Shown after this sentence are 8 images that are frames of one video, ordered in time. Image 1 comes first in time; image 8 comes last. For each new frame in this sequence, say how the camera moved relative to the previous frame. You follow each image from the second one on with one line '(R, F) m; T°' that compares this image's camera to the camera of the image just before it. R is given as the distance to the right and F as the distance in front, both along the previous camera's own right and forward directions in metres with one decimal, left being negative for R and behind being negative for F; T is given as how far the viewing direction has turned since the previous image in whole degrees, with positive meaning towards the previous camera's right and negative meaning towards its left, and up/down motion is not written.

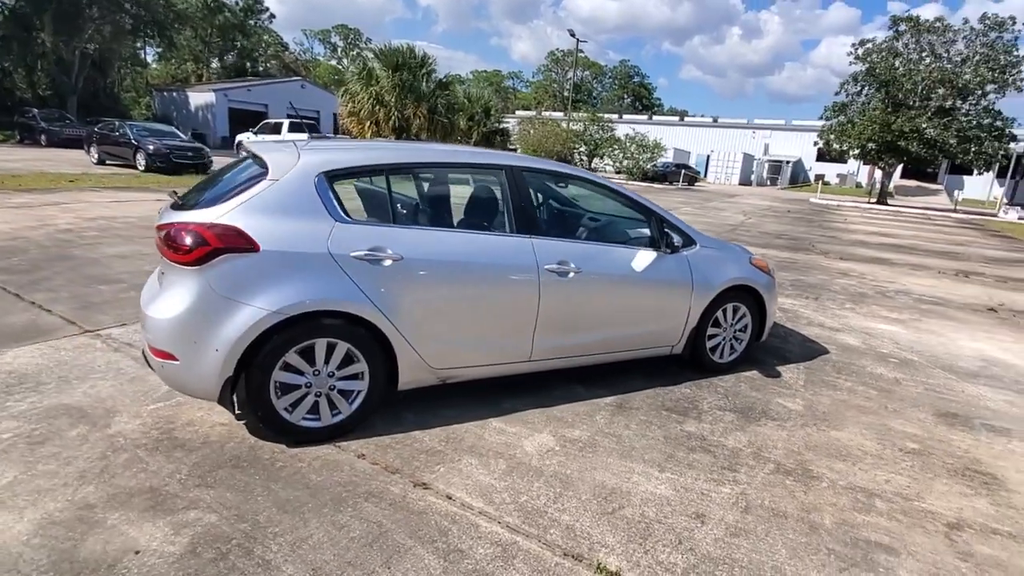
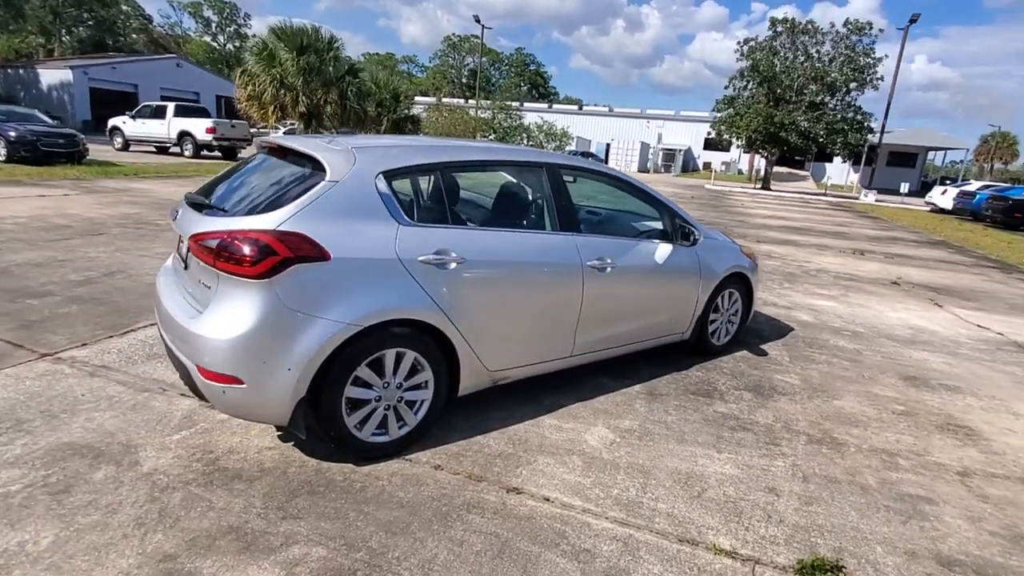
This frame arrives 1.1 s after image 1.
(-1.0, +0.1) m; +10°
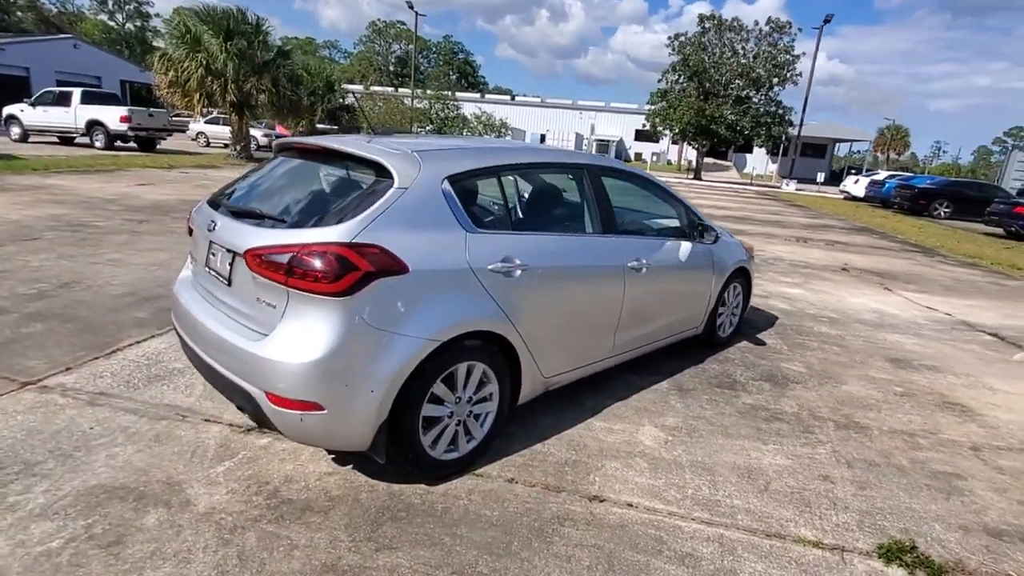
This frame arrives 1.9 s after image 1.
(-0.7, +0.1) m; +7°
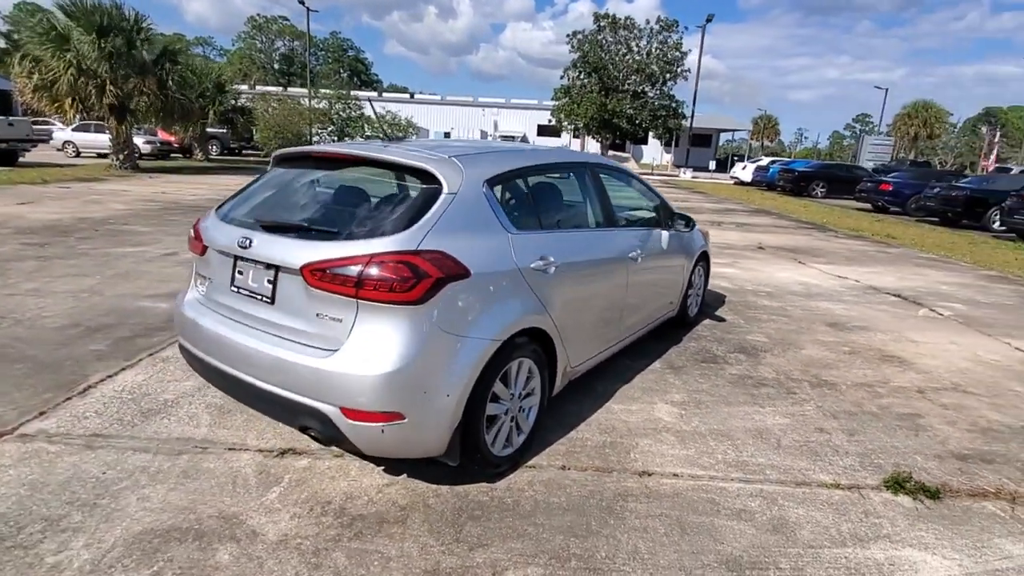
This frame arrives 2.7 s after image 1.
(-0.7, -0.1) m; +10°
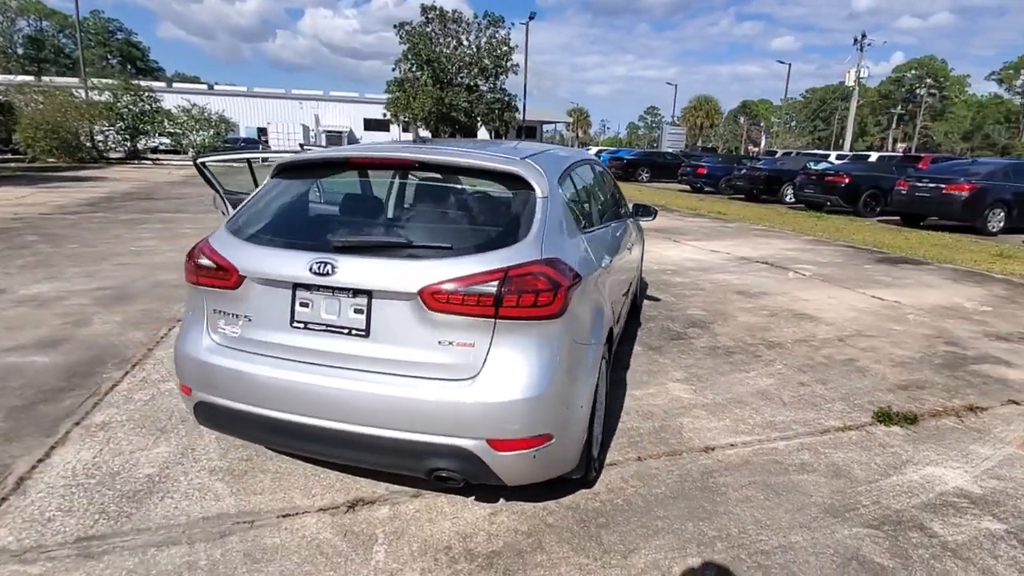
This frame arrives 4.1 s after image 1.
(-1.3, +0.3) m; +18°
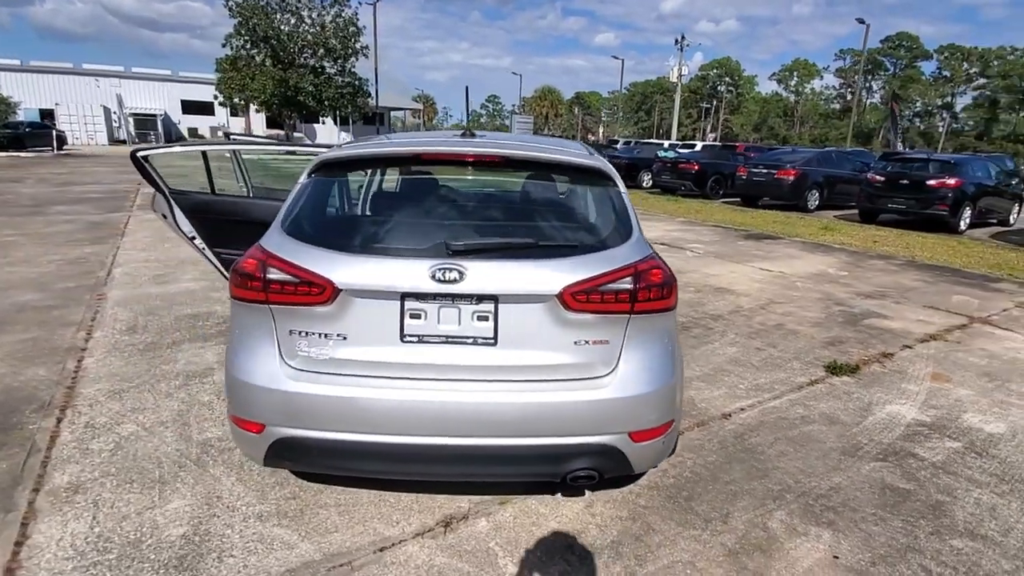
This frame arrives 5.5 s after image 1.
(-1.1, +0.2) m; +16°
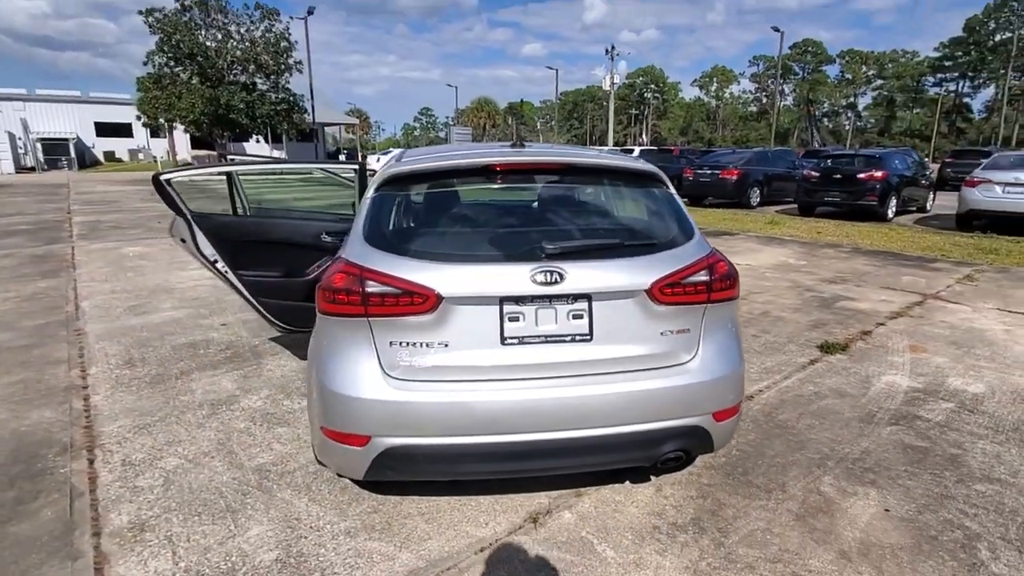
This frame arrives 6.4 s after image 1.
(-0.6, -0.1) m; +6°
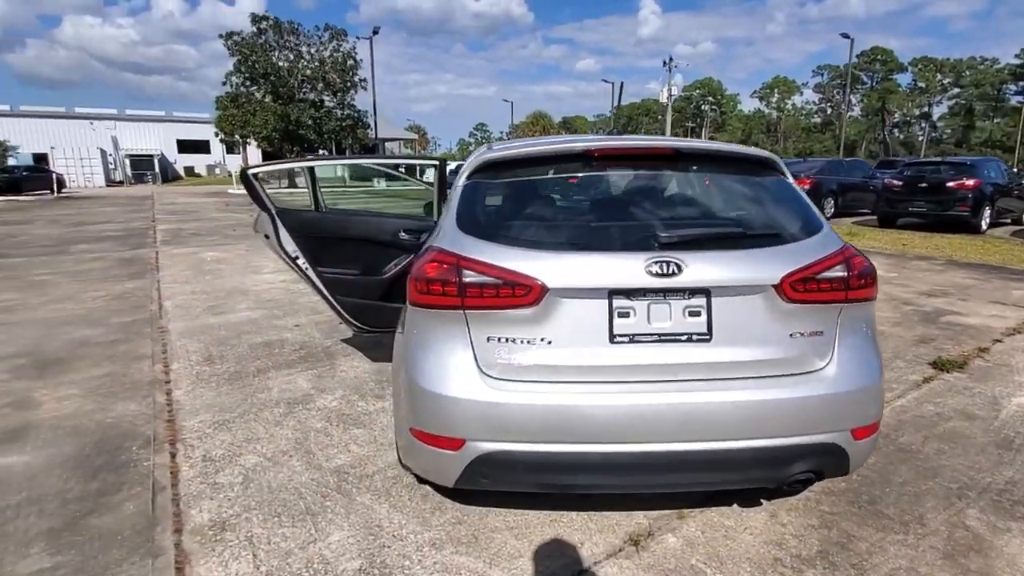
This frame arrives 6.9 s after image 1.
(-0.2, +0.2) m; -5°
